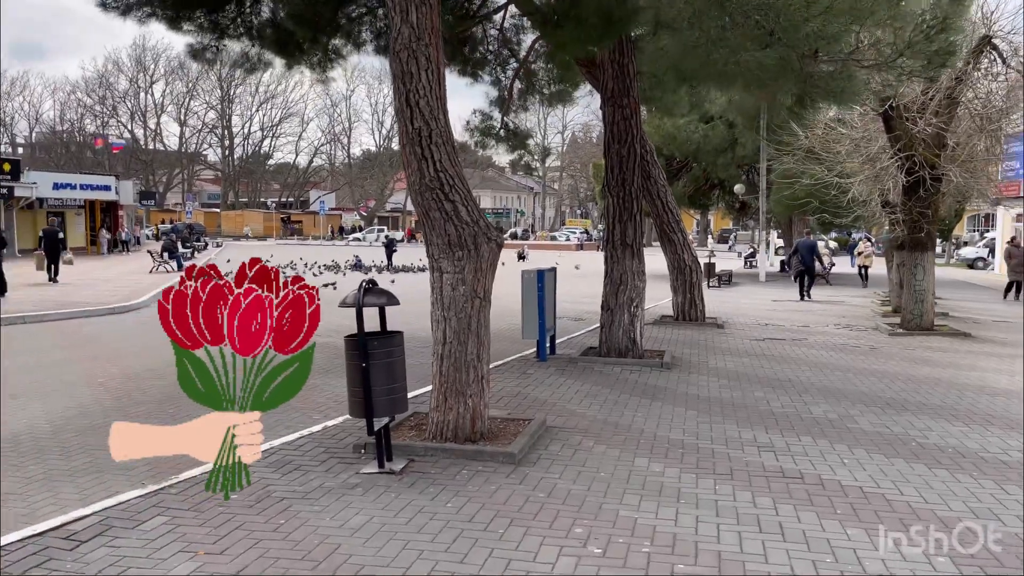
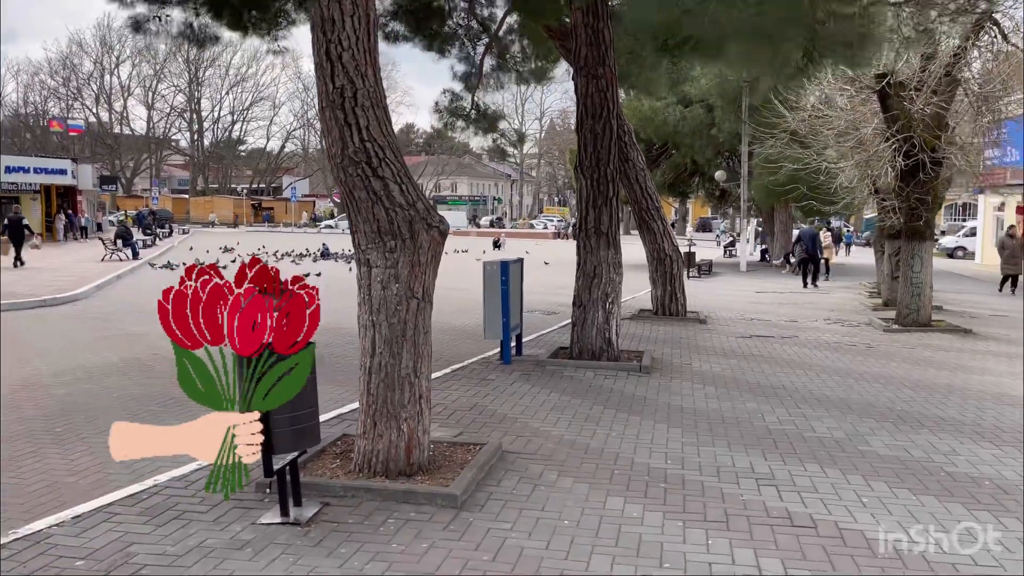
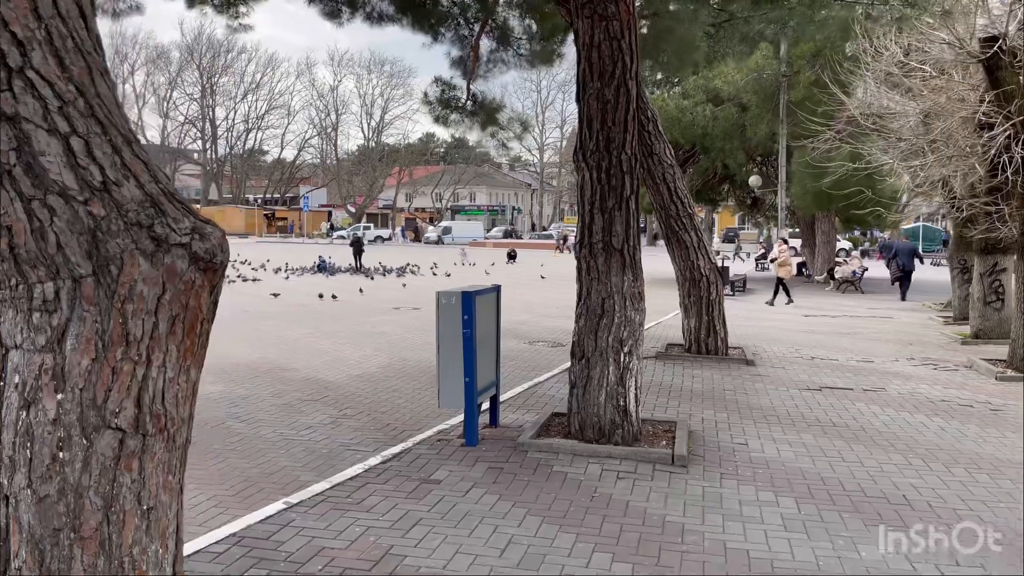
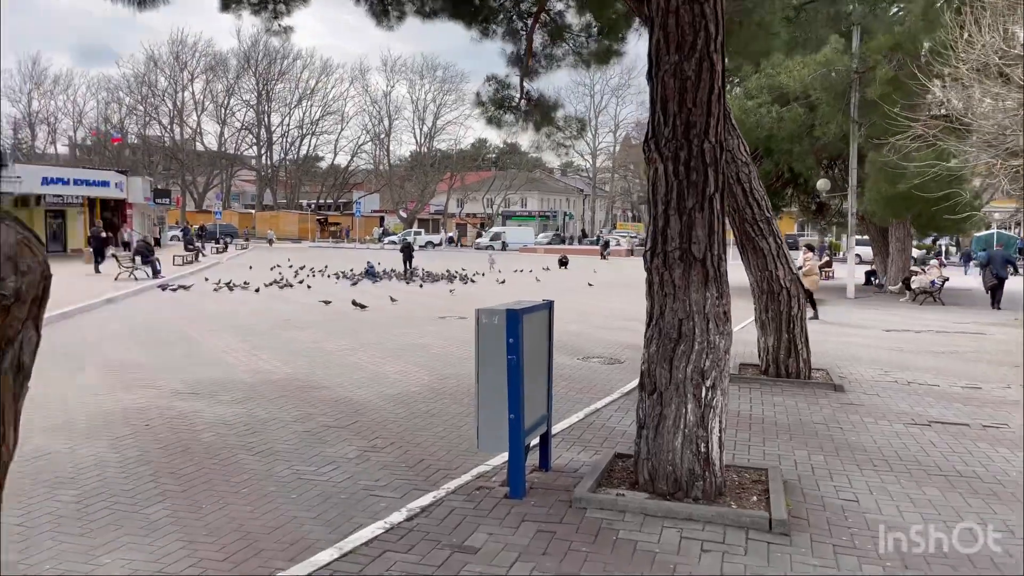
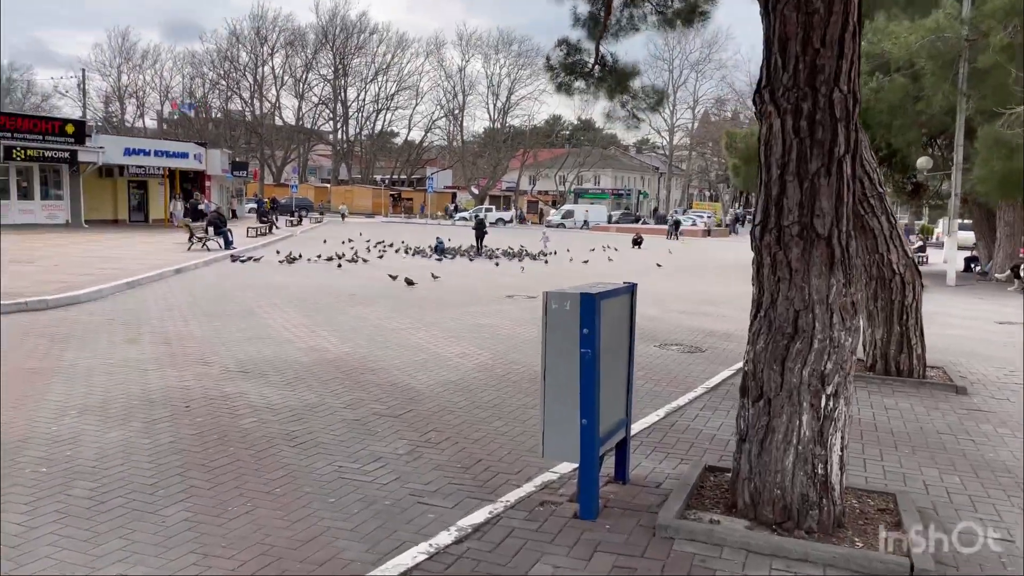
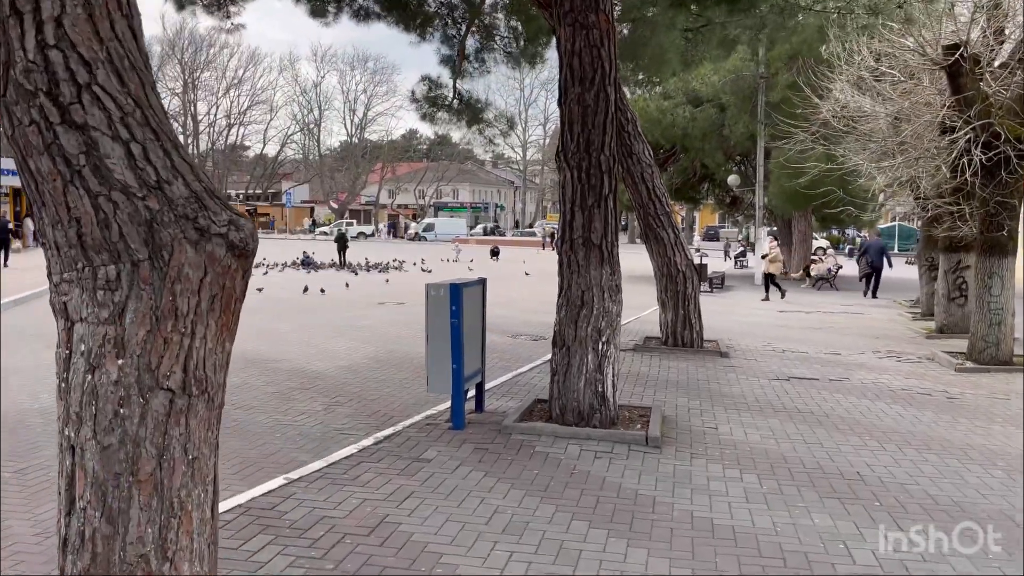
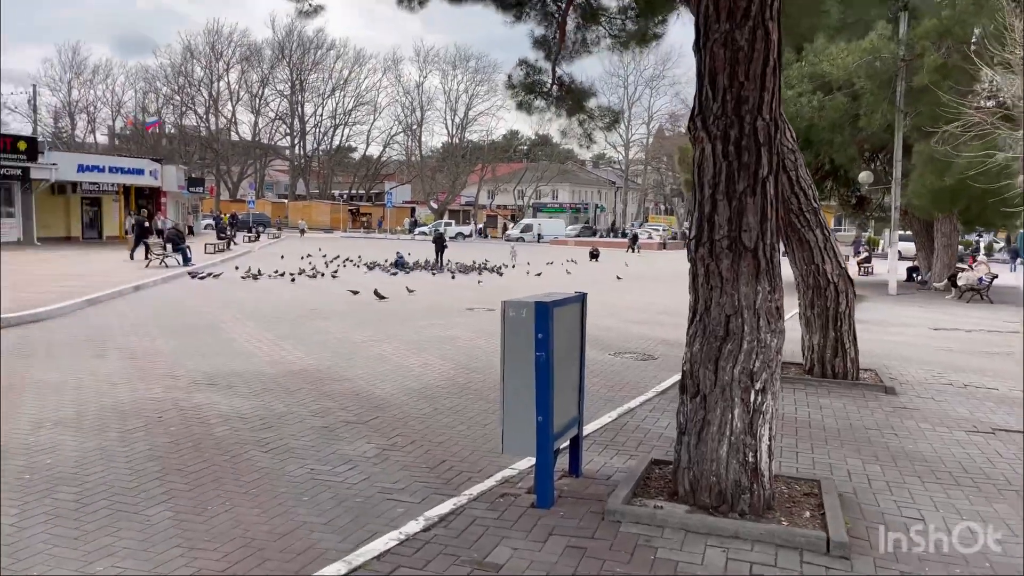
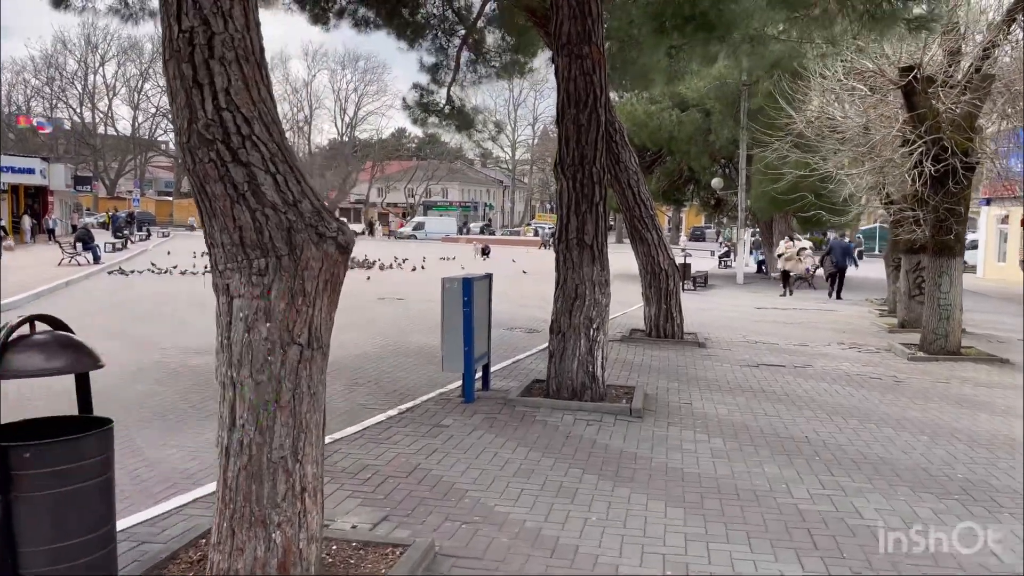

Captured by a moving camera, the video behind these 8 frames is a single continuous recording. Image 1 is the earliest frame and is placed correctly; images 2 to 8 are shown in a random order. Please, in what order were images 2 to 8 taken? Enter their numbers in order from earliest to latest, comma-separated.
2, 8, 6, 3, 4, 7, 5
